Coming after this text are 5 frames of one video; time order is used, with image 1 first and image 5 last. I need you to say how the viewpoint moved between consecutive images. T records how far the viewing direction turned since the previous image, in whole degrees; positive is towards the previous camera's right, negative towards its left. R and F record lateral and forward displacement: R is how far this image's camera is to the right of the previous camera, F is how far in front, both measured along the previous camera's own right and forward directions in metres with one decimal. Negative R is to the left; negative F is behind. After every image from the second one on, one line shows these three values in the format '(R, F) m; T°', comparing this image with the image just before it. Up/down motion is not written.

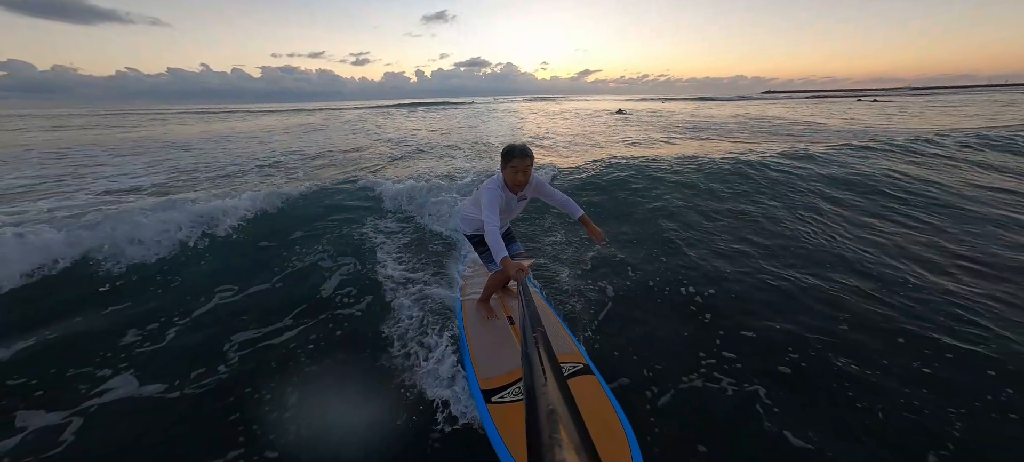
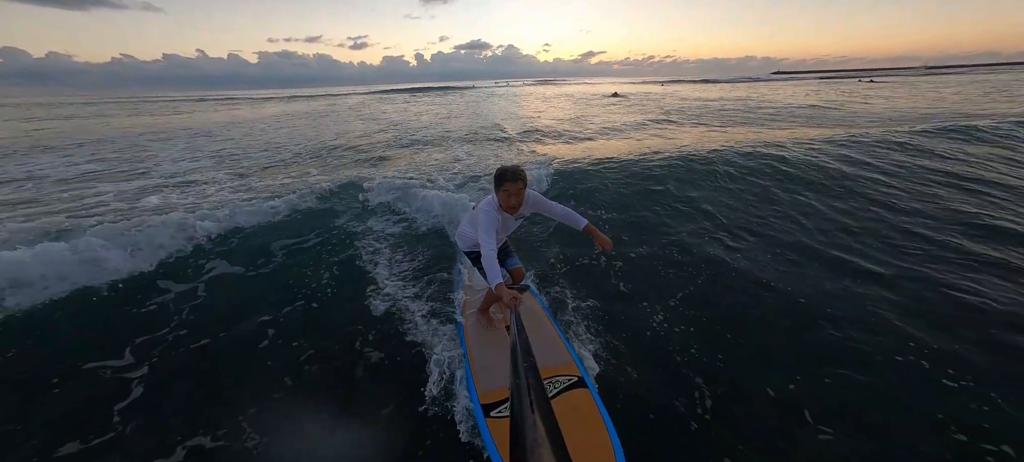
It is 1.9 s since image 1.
(+0.8, -1.7) m; 0°
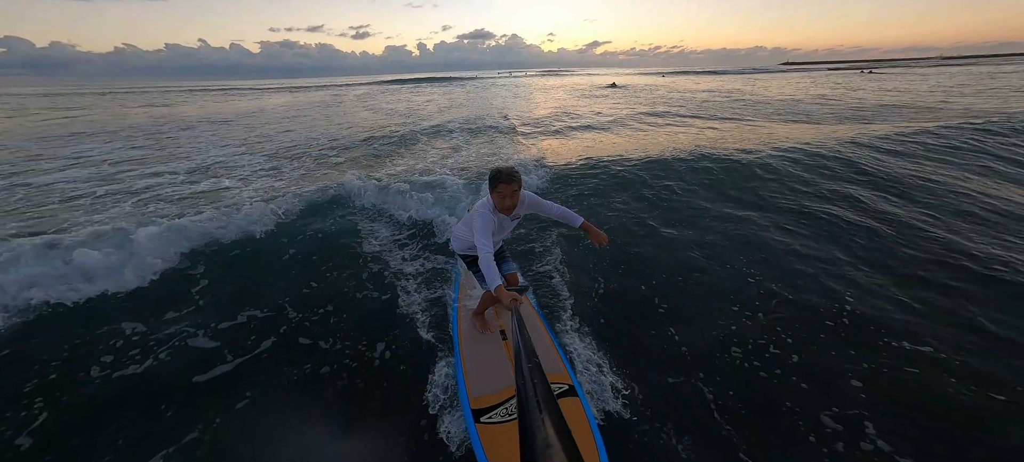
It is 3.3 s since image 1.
(+0.7, -1.5) m; 0°
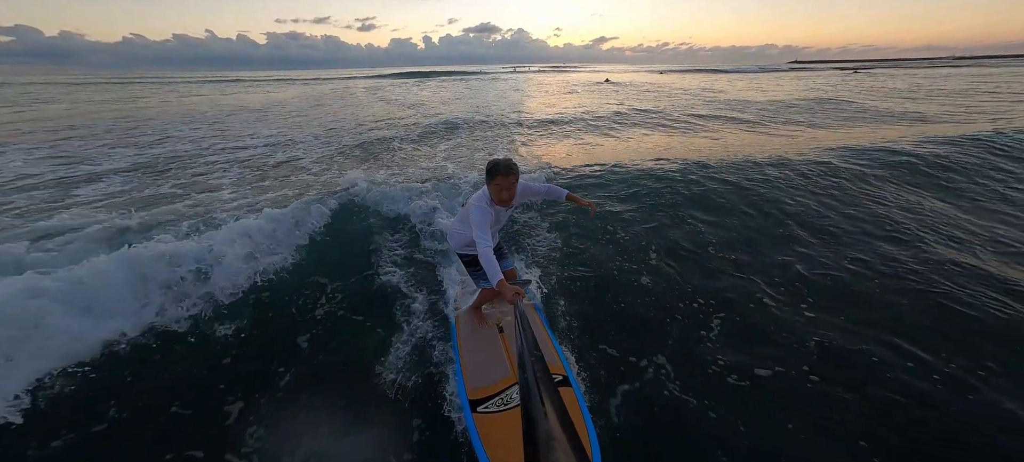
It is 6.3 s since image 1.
(+1.1, -3.5) m; 0°
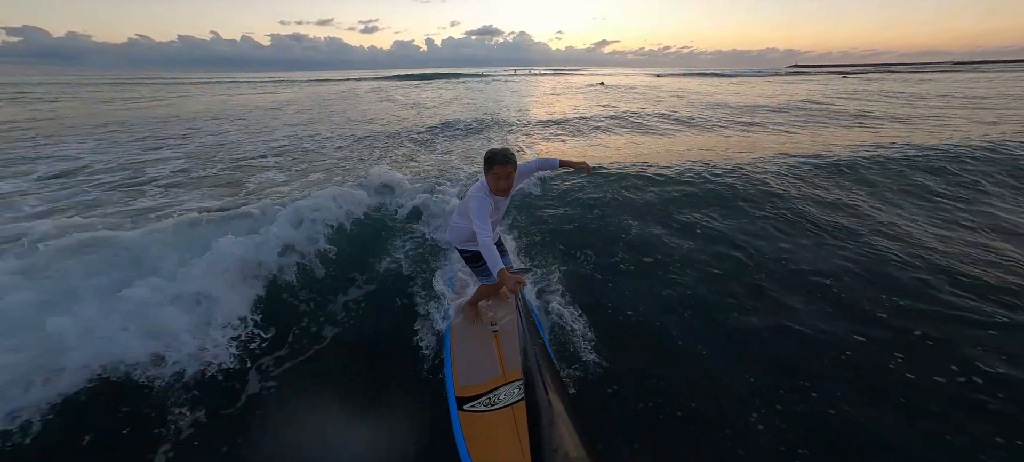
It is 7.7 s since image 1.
(+0.5, -2.0) m; 0°
